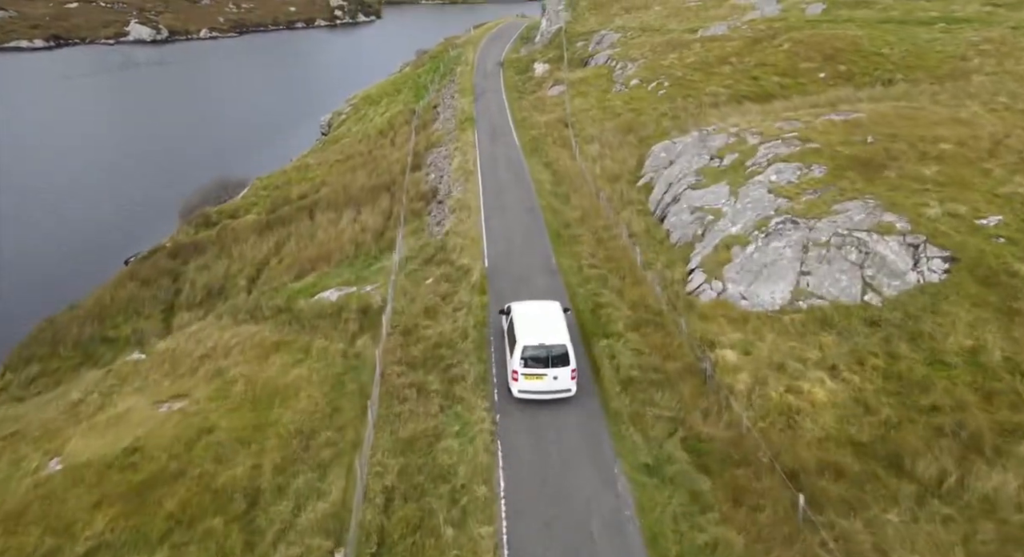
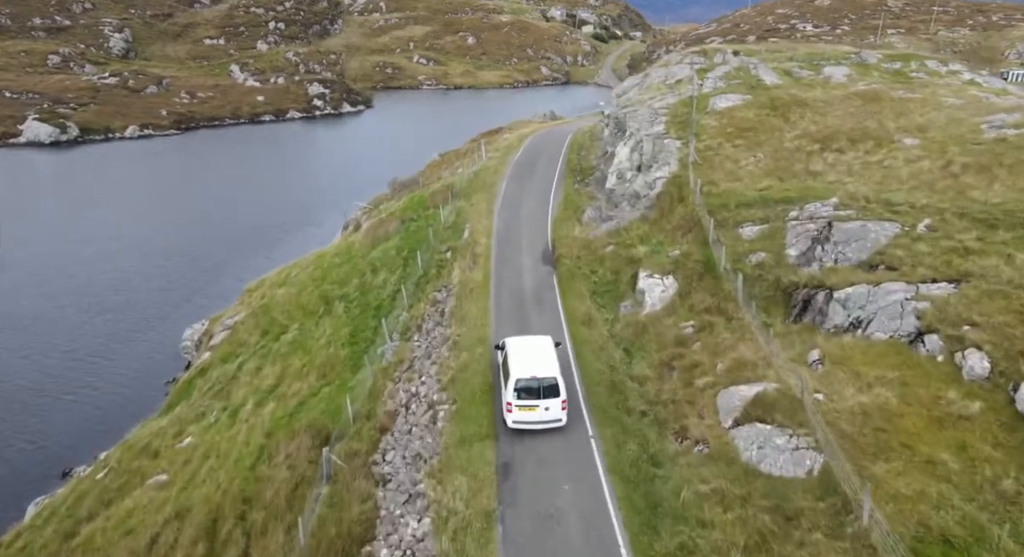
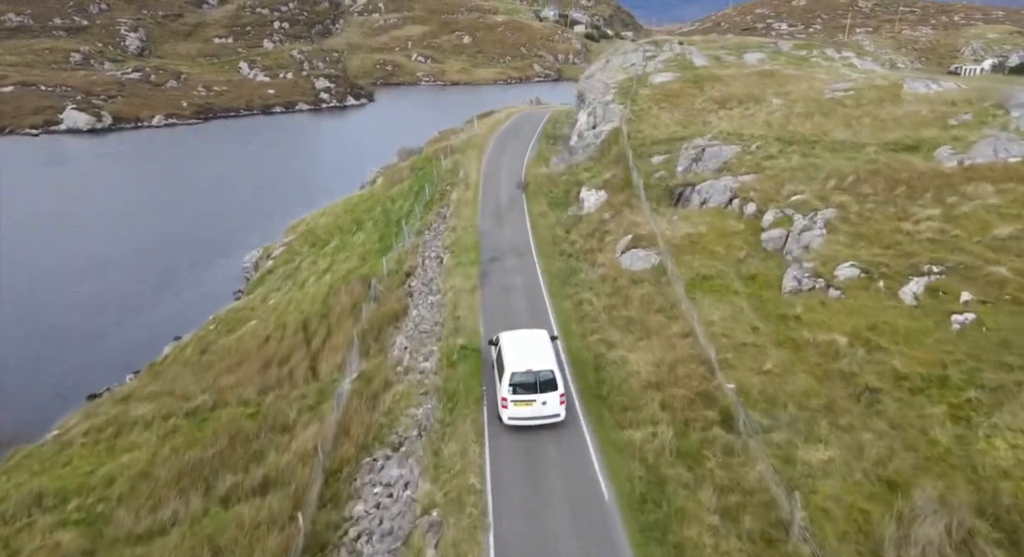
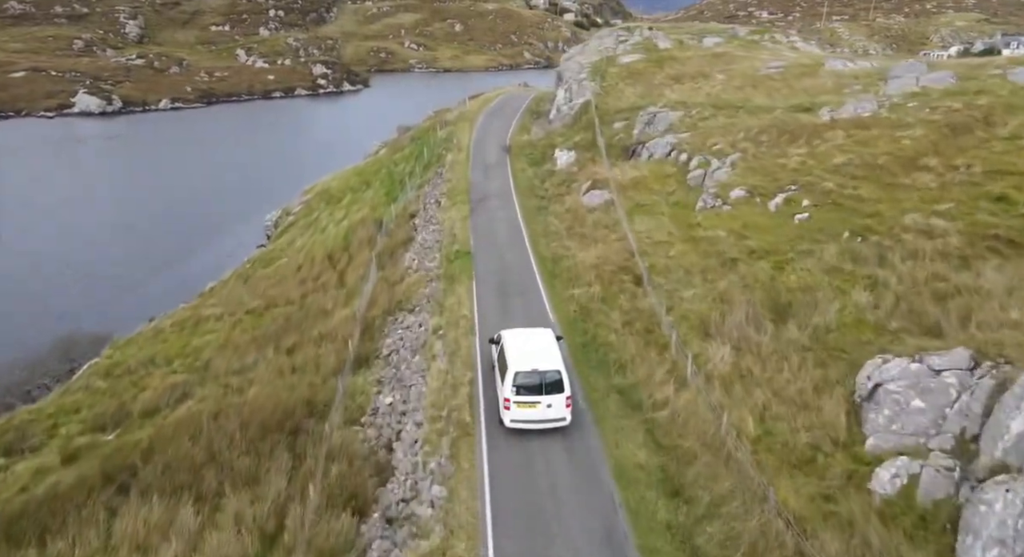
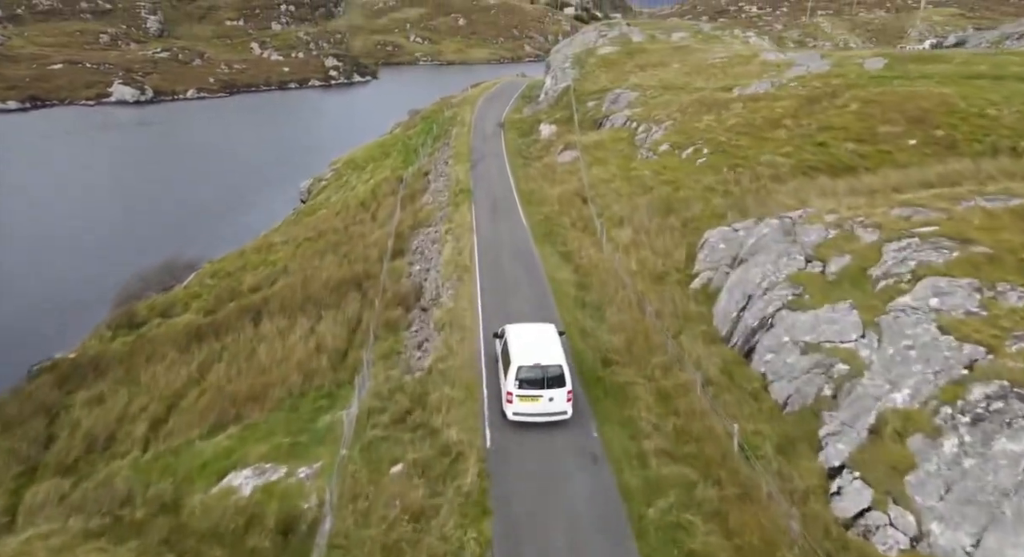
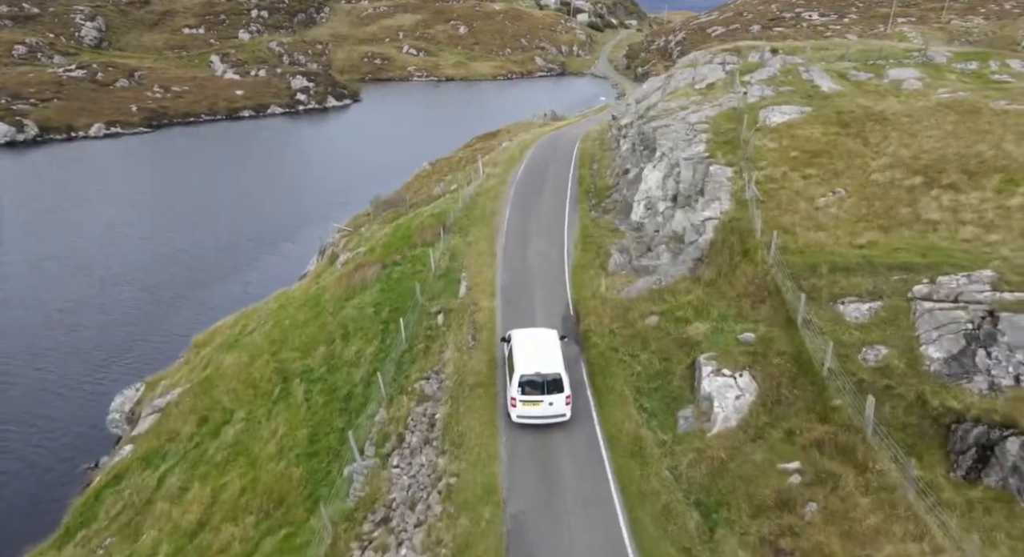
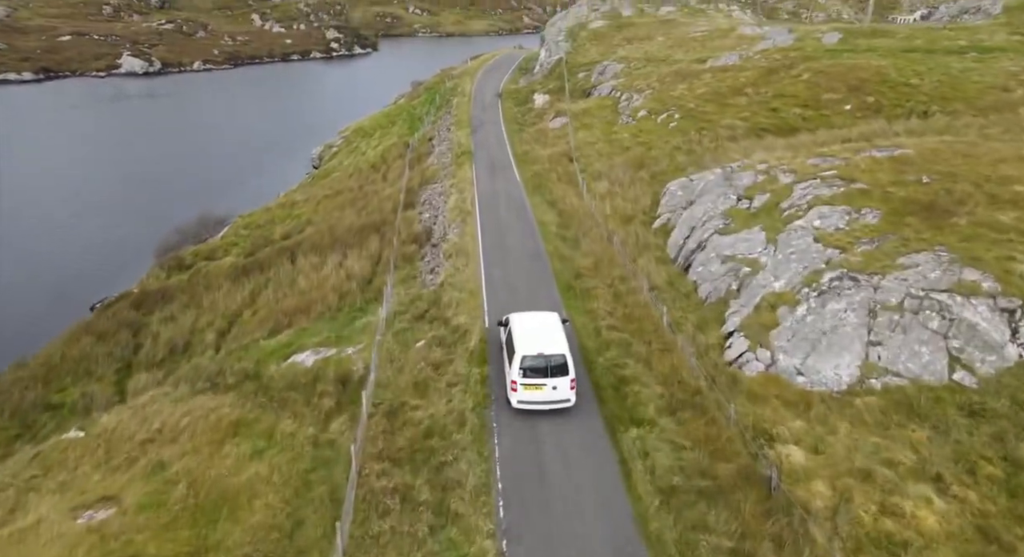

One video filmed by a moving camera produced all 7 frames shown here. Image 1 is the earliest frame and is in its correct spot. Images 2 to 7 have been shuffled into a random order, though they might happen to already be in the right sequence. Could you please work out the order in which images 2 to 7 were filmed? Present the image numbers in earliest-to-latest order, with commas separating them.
7, 5, 4, 3, 2, 6
